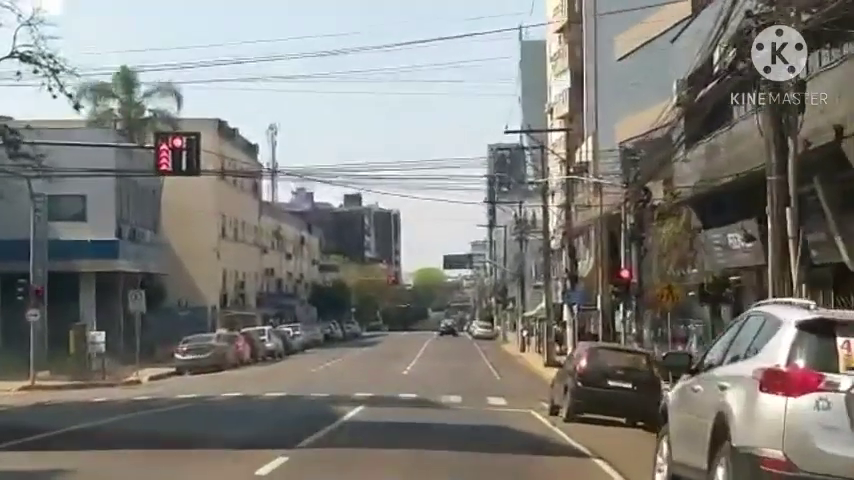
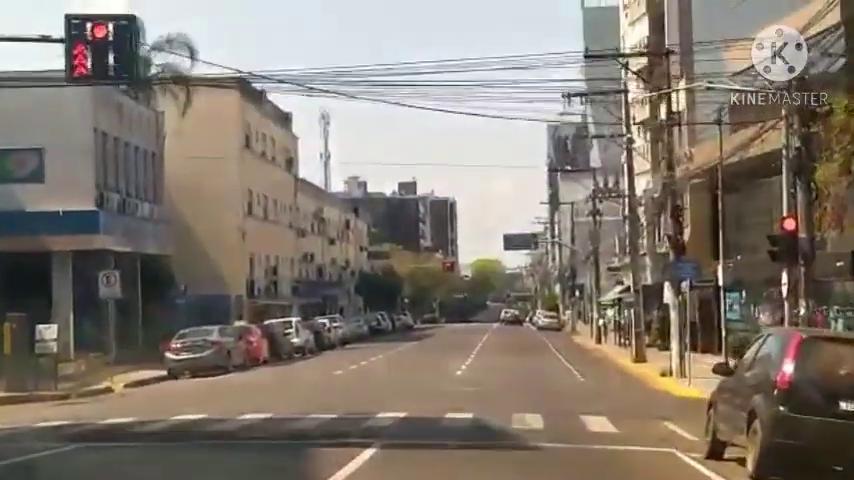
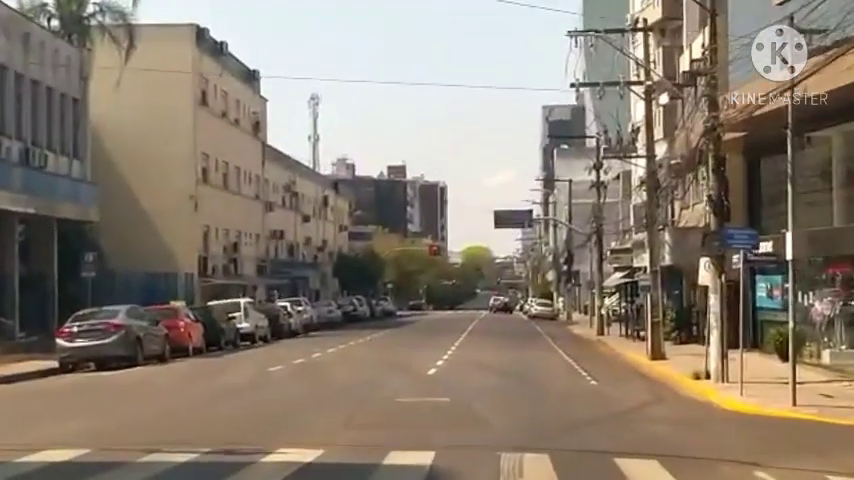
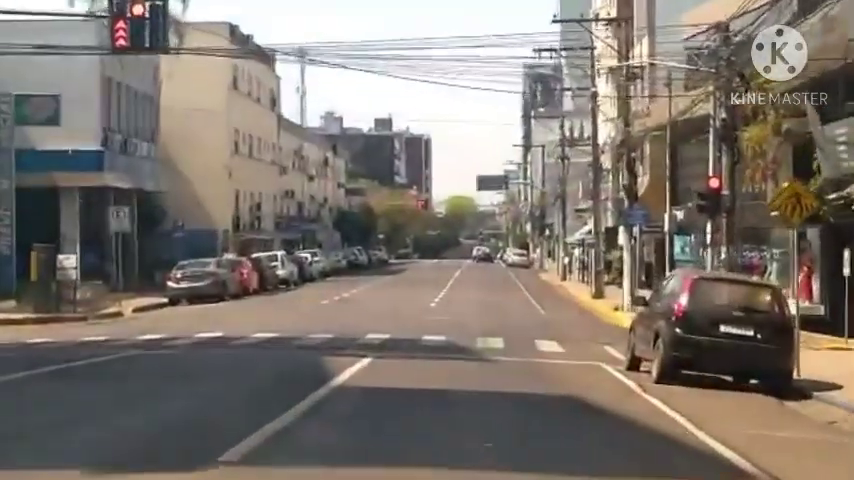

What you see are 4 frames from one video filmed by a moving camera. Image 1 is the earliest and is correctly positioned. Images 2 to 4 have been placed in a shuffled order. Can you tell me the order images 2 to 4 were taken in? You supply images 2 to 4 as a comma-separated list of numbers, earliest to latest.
4, 2, 3
